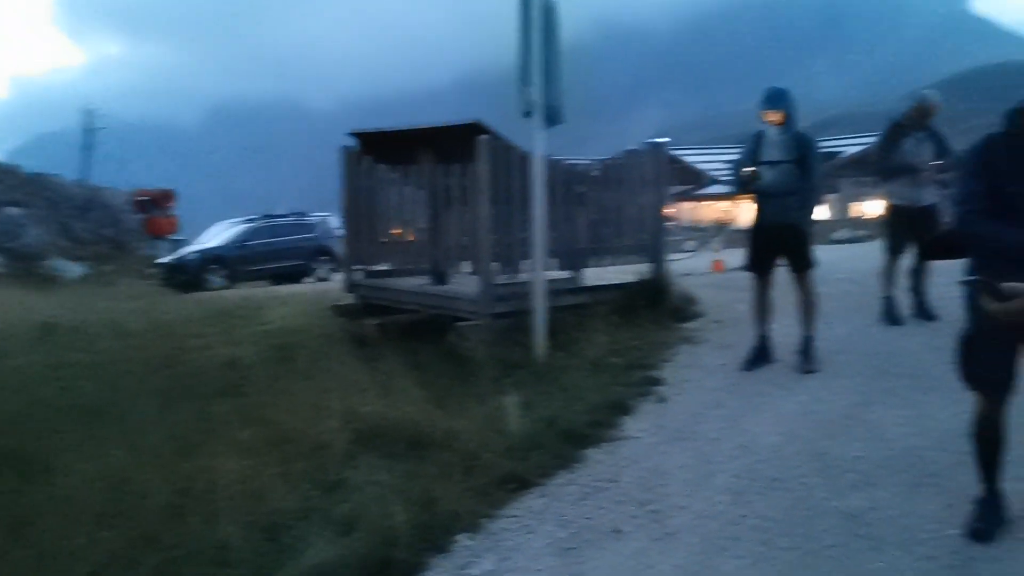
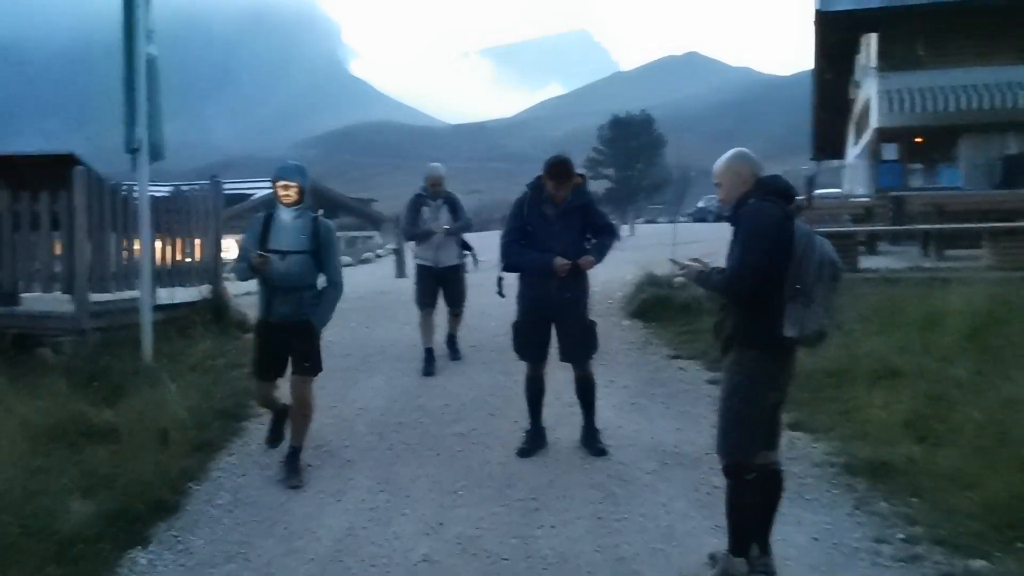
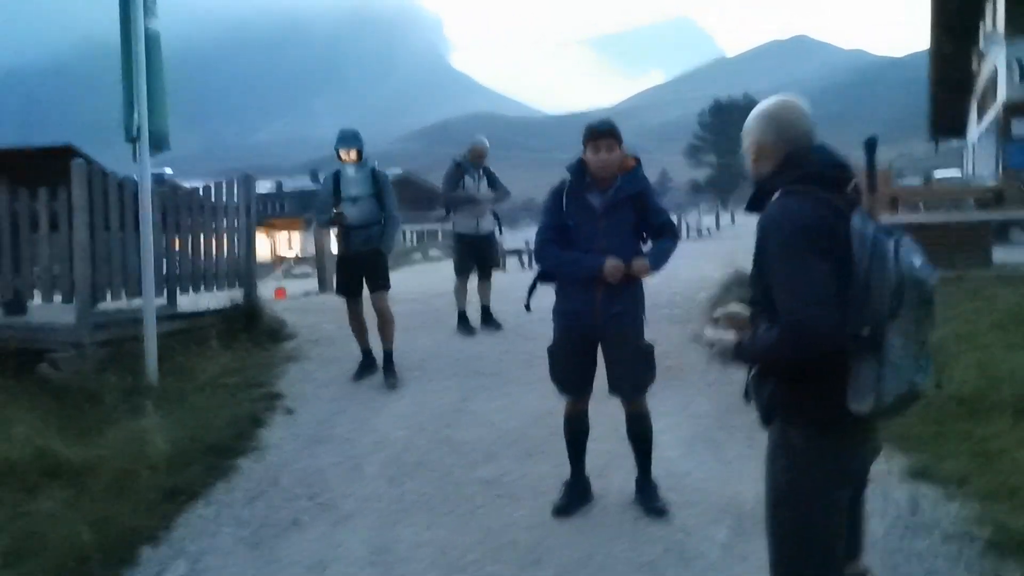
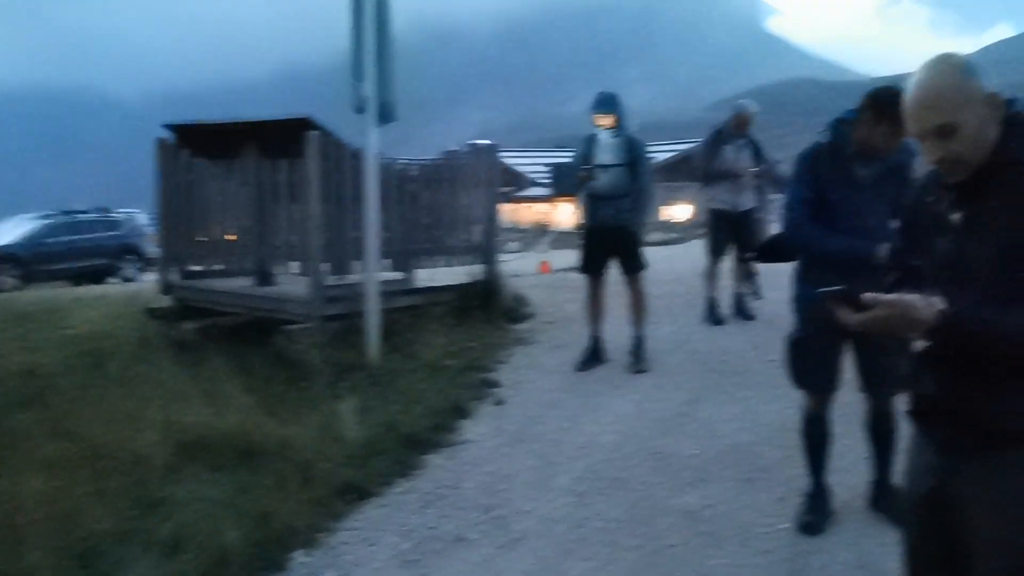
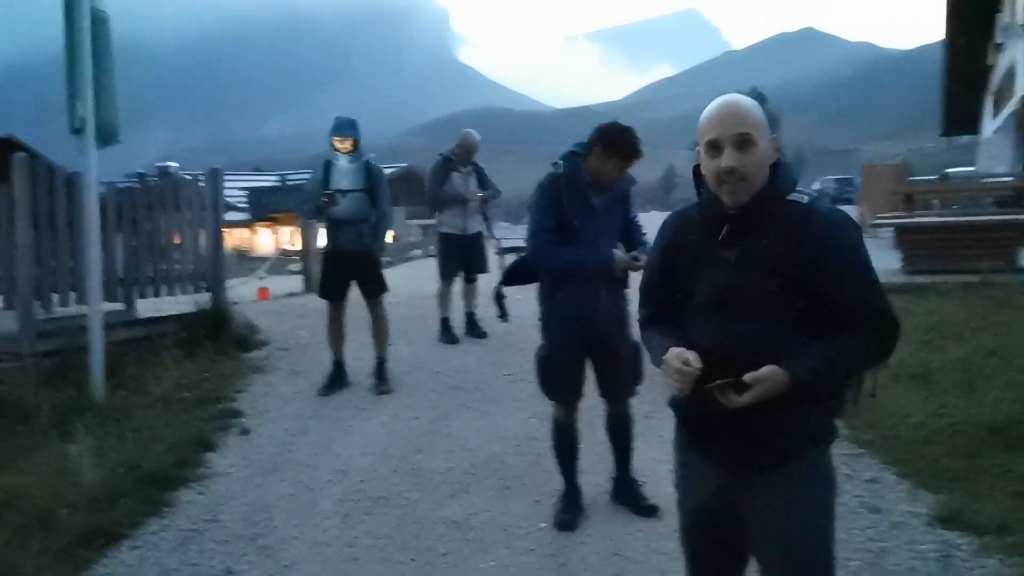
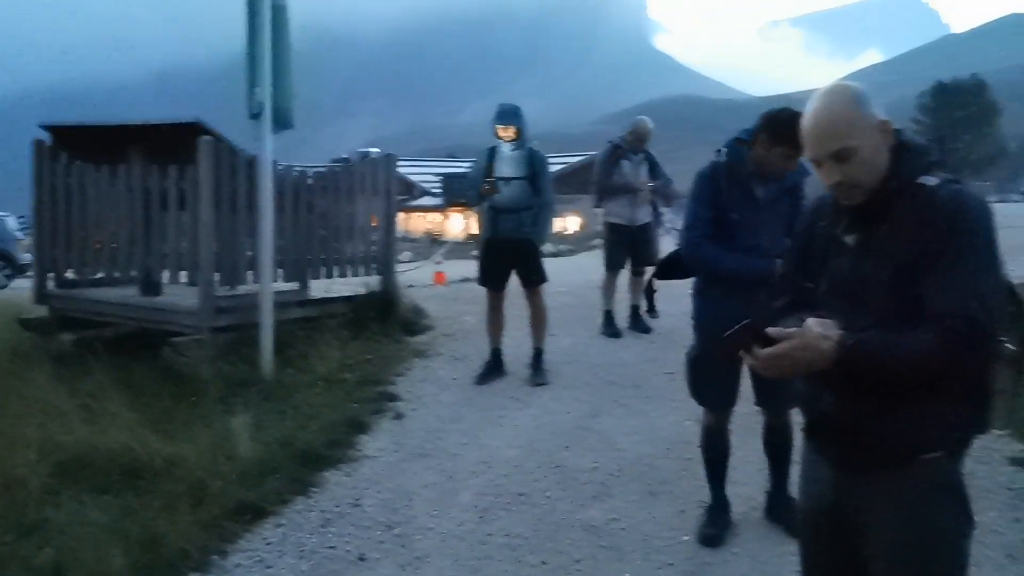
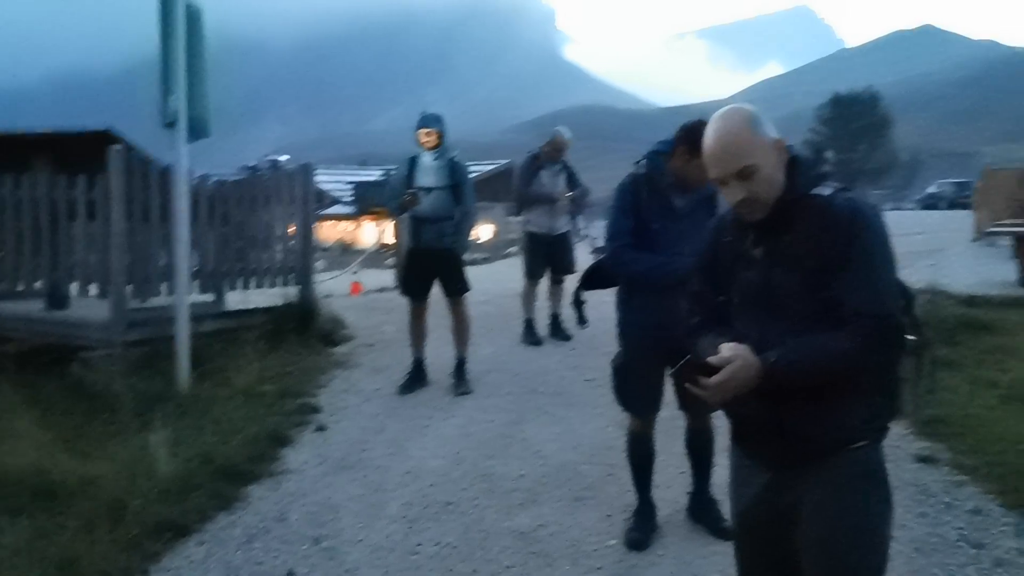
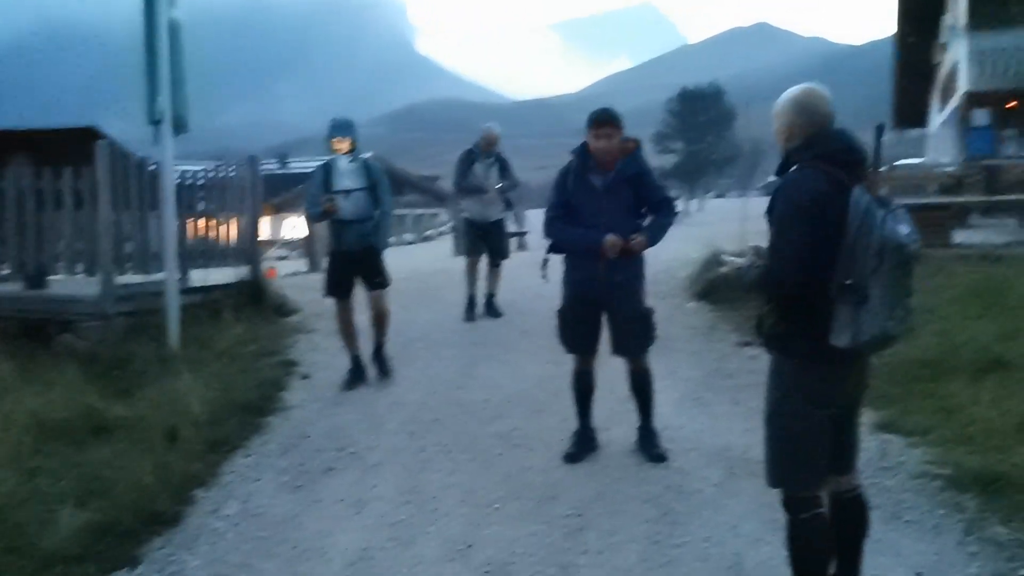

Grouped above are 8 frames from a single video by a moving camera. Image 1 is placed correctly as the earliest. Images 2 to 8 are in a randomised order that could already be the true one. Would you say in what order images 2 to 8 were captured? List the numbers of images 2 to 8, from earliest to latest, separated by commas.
4, 6, 7, 5, 3, 8, 2
